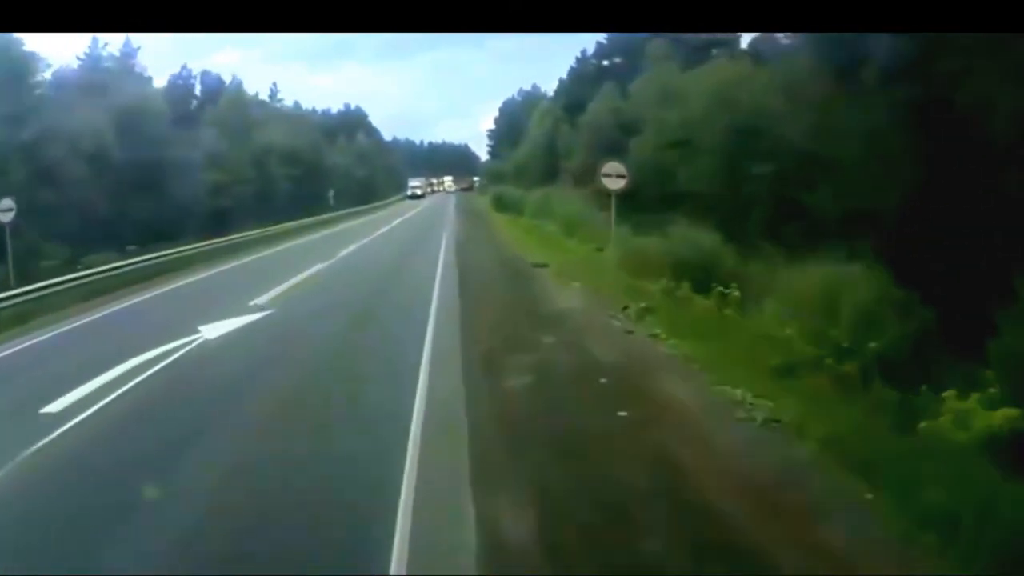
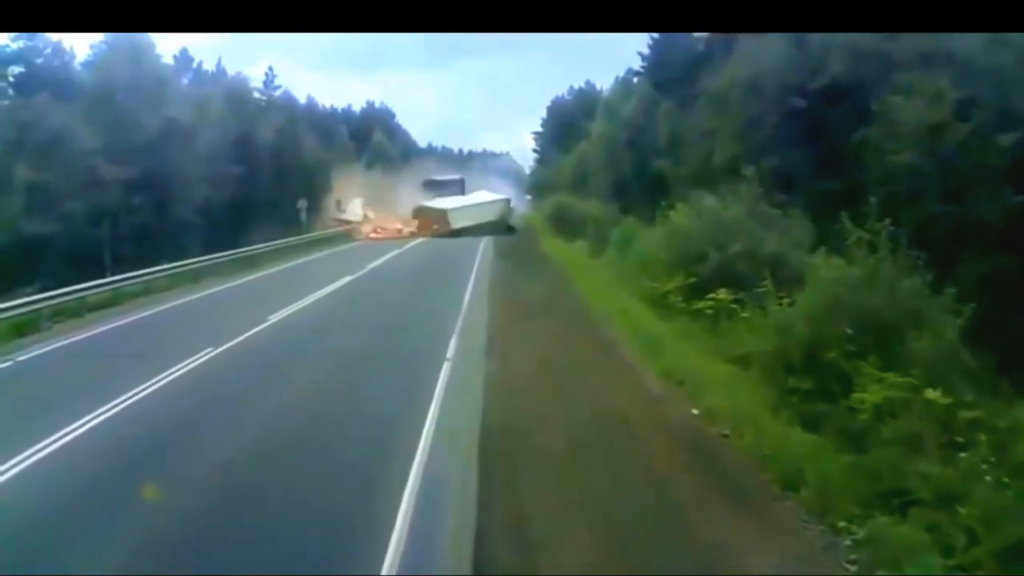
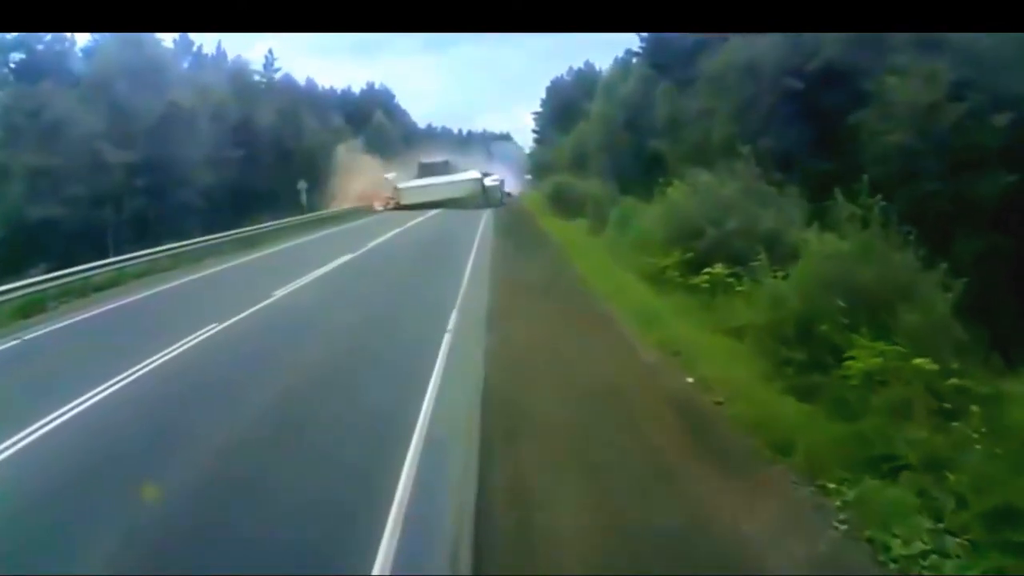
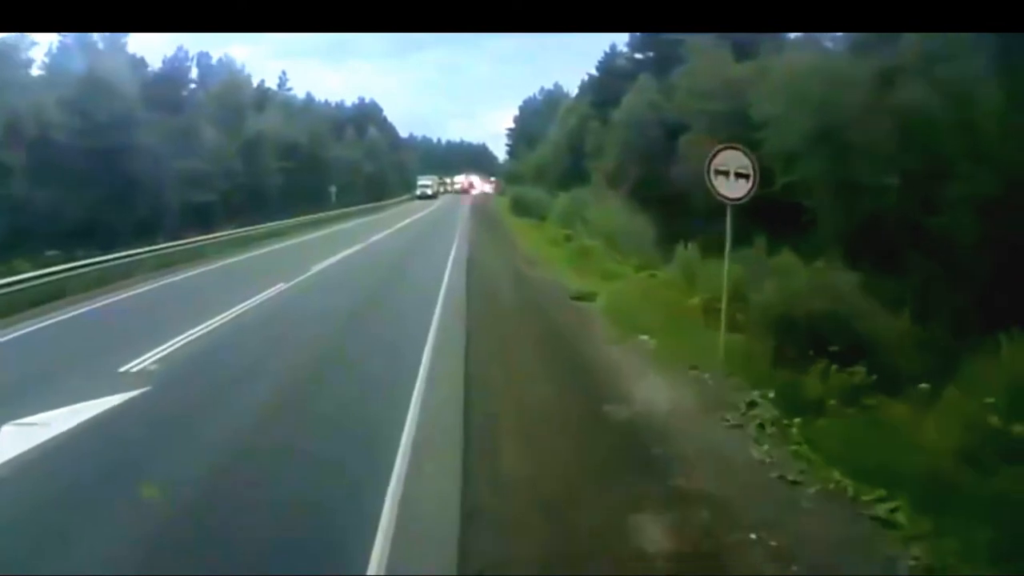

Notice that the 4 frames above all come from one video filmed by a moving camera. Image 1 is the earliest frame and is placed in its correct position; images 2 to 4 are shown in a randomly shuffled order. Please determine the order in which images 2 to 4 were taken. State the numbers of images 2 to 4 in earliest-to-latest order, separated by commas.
4, 3, 2
